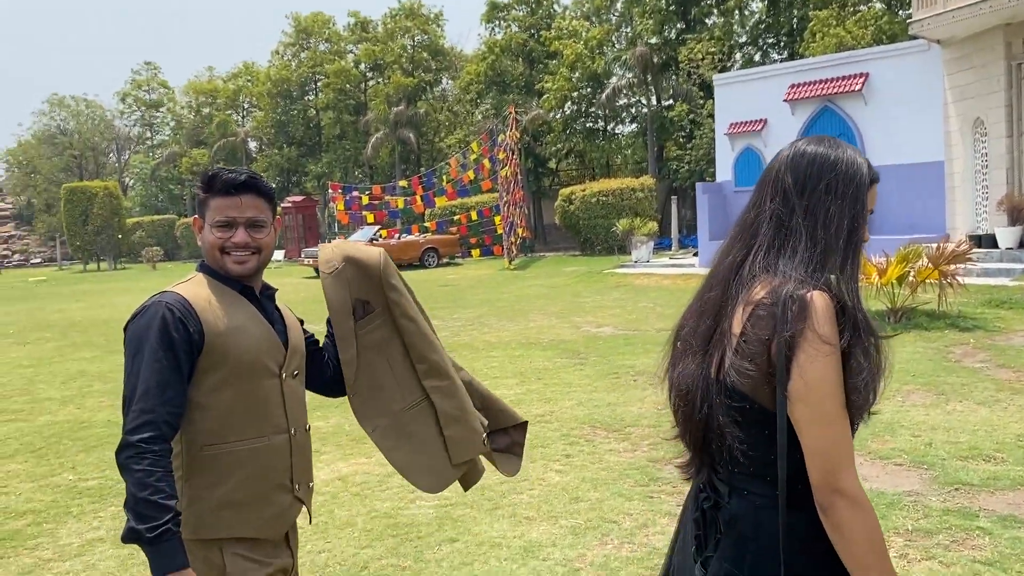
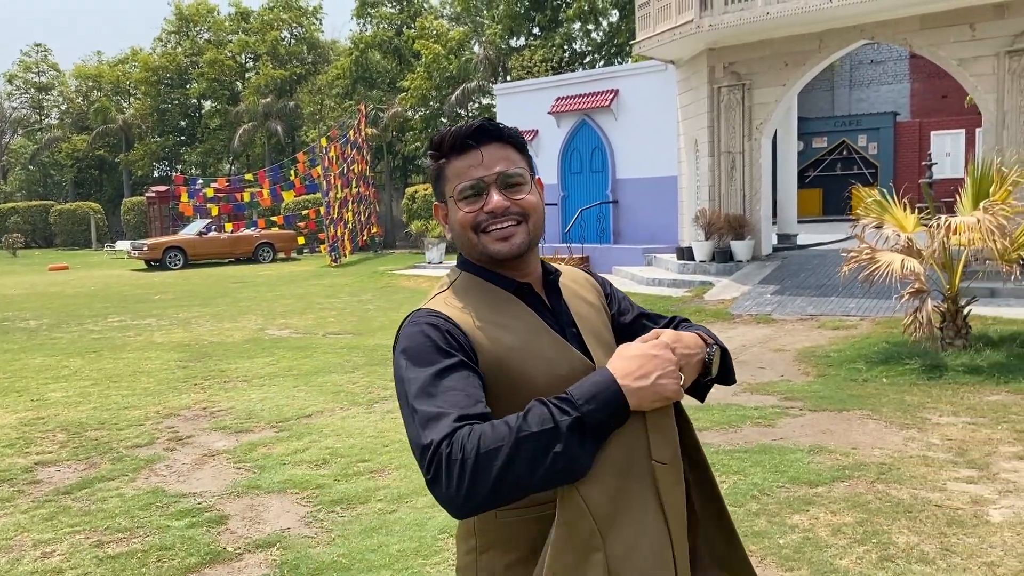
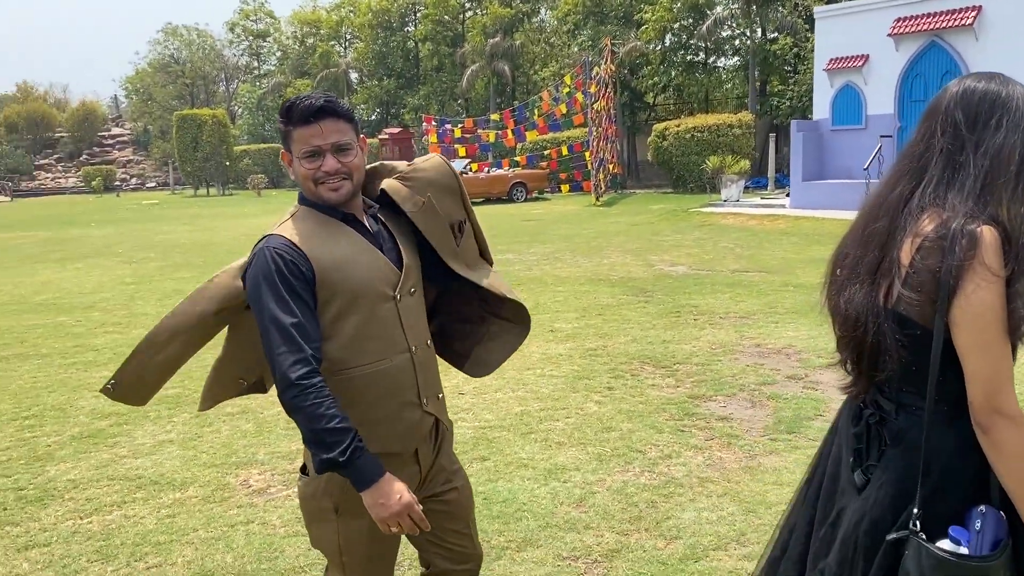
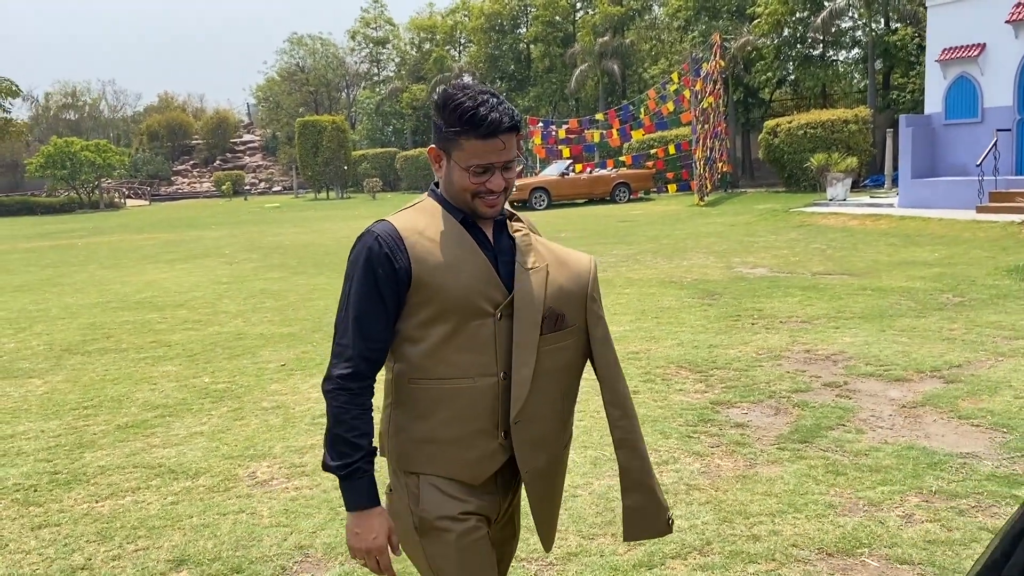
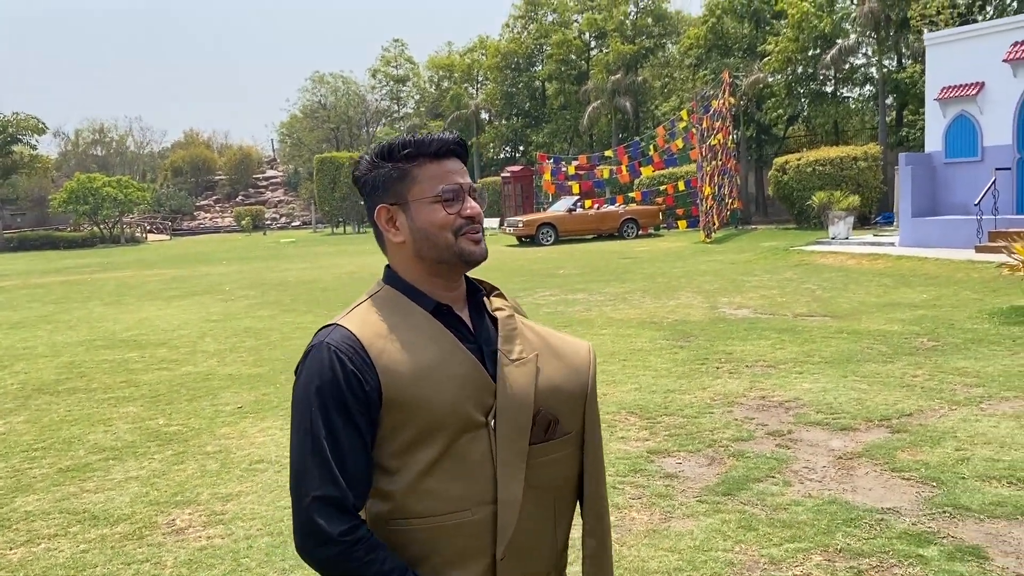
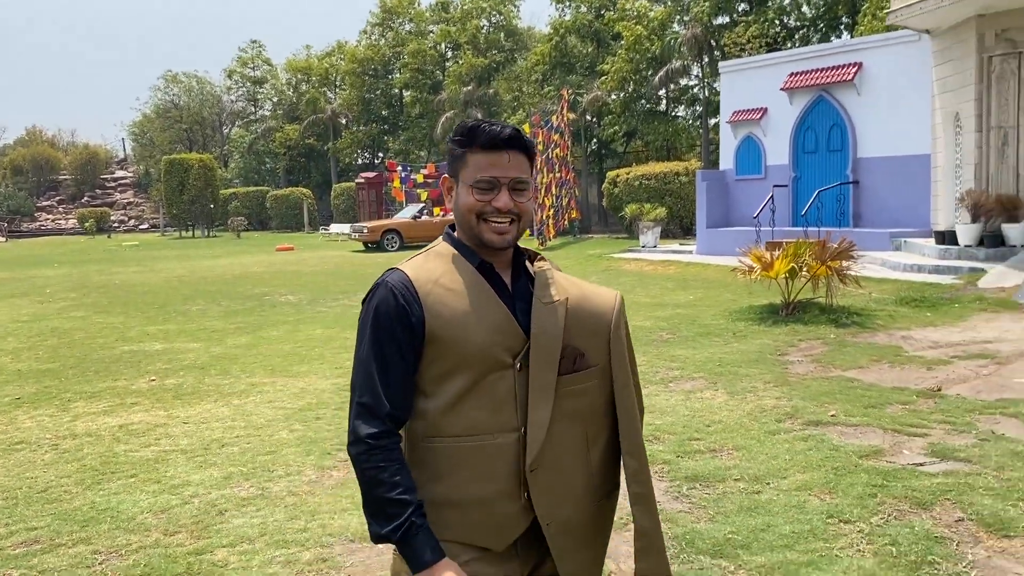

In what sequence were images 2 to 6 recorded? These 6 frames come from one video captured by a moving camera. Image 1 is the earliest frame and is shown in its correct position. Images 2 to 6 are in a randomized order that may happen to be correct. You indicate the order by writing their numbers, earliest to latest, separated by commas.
3, 4, 5, 6, 2
